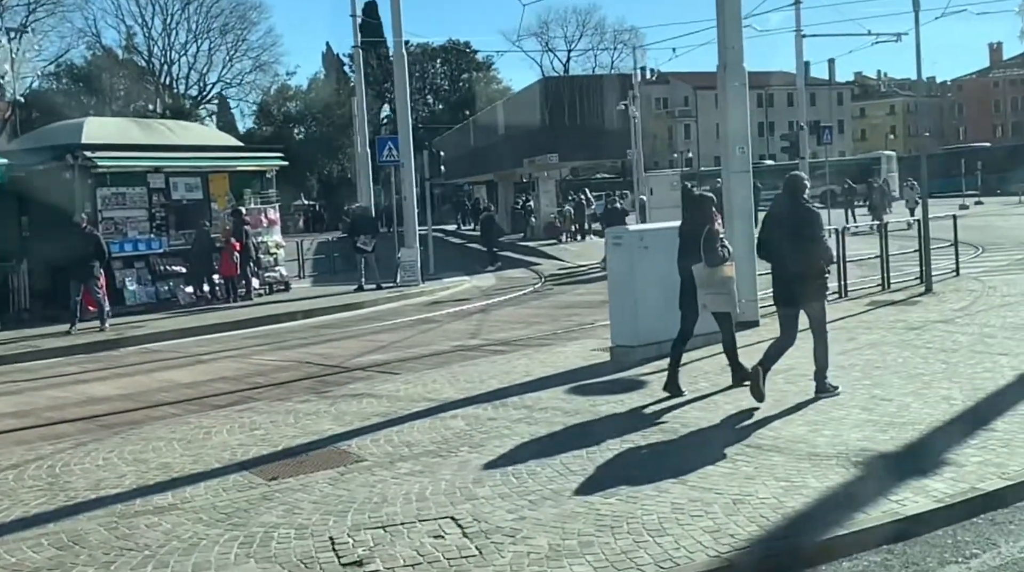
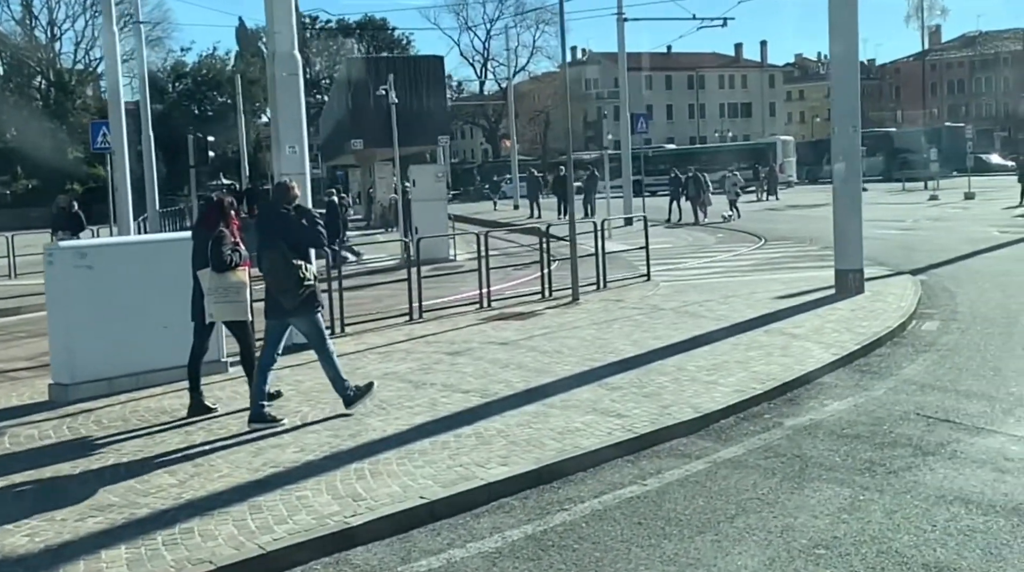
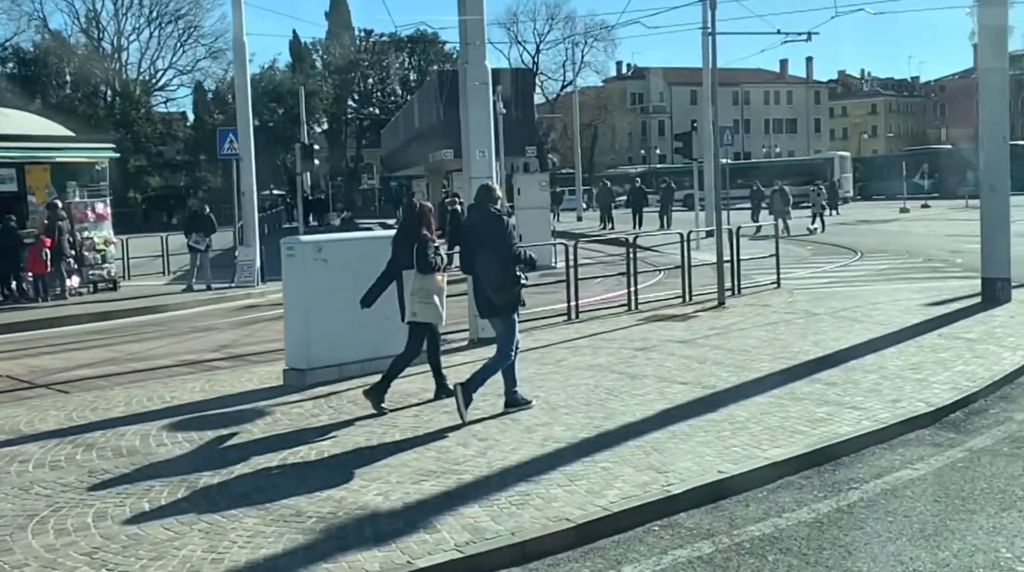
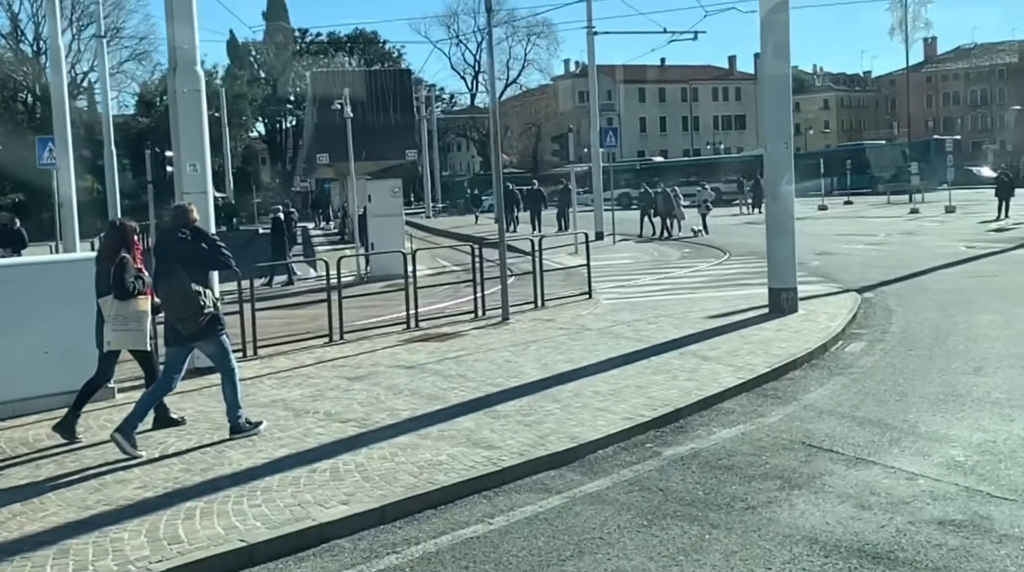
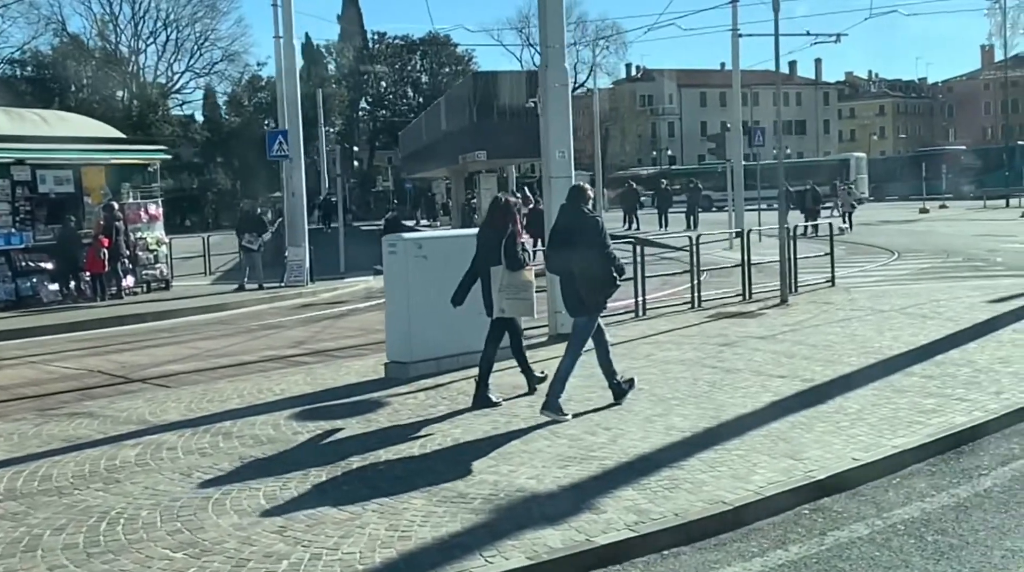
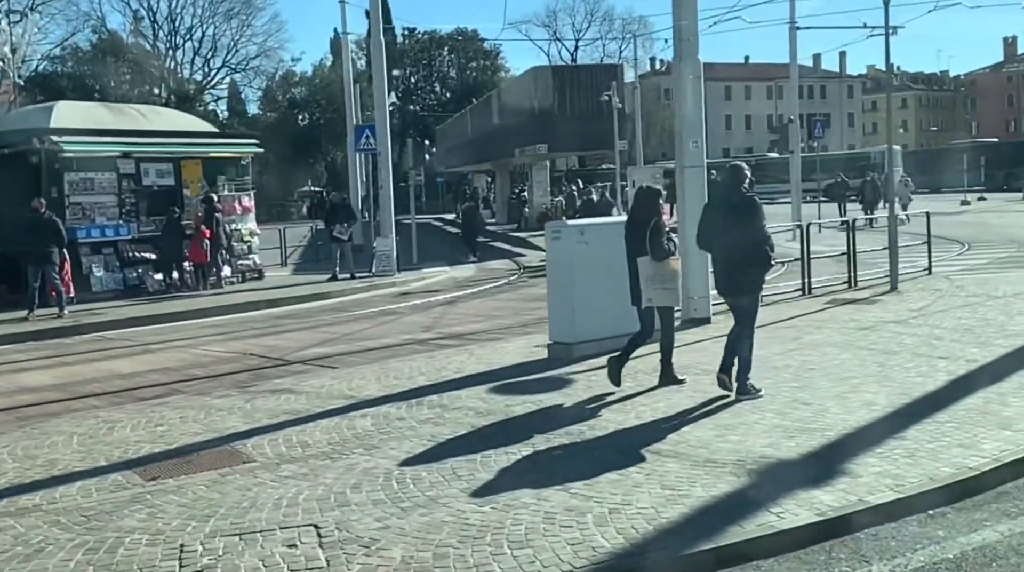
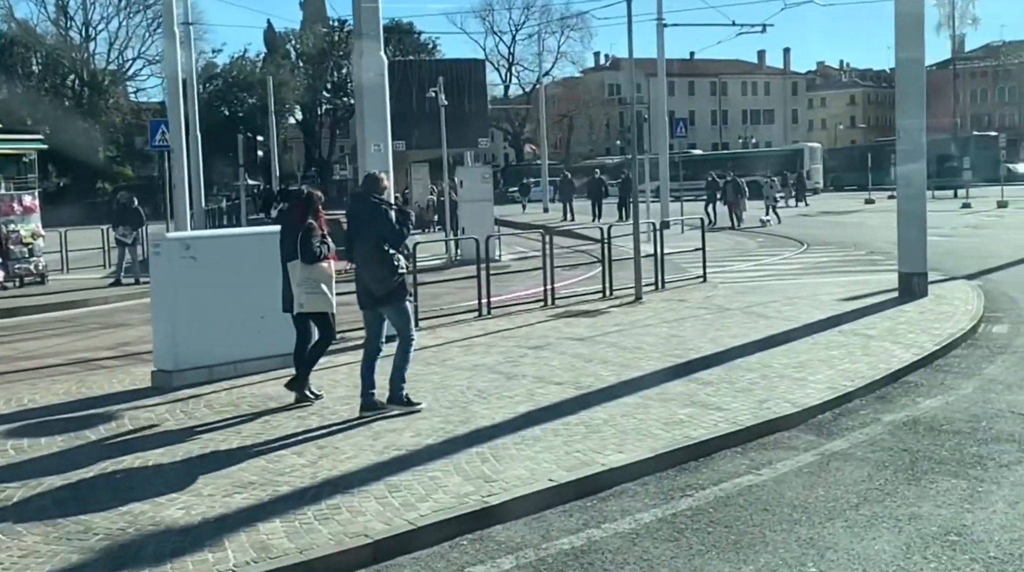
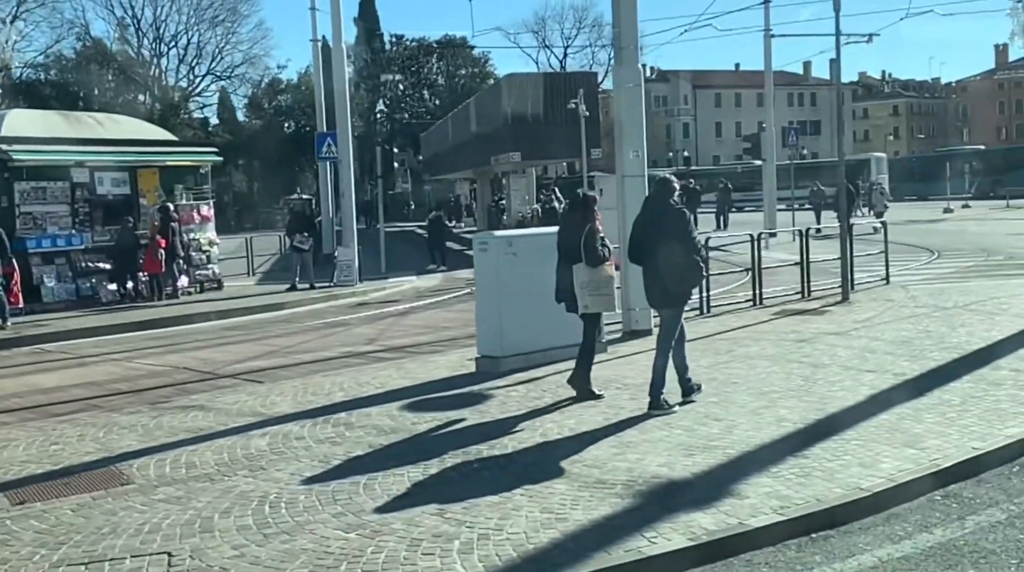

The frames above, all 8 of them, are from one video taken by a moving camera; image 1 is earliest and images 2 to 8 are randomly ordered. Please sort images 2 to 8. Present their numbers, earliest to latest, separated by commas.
6, 8, 5, 3, 7, 2, 4
